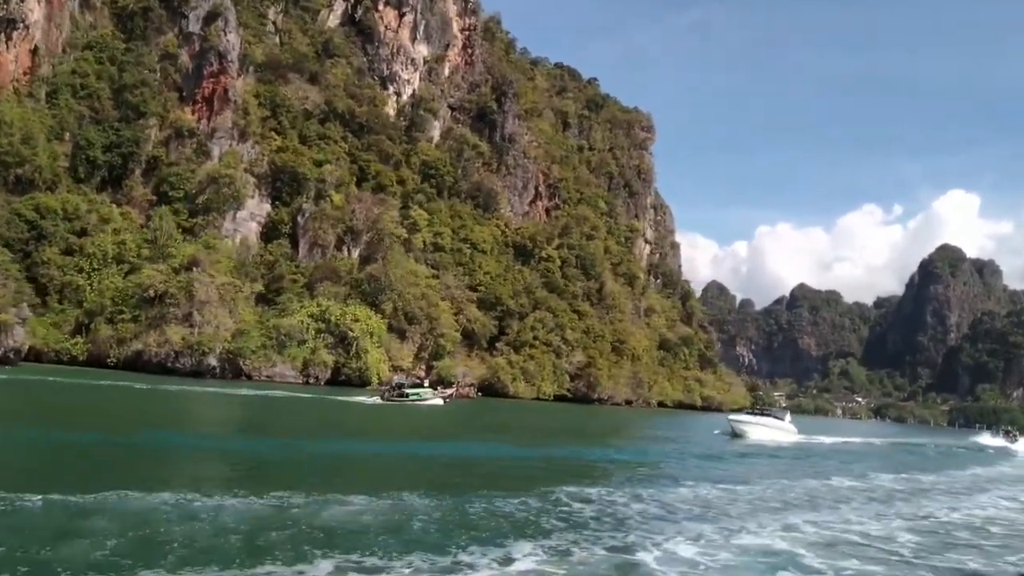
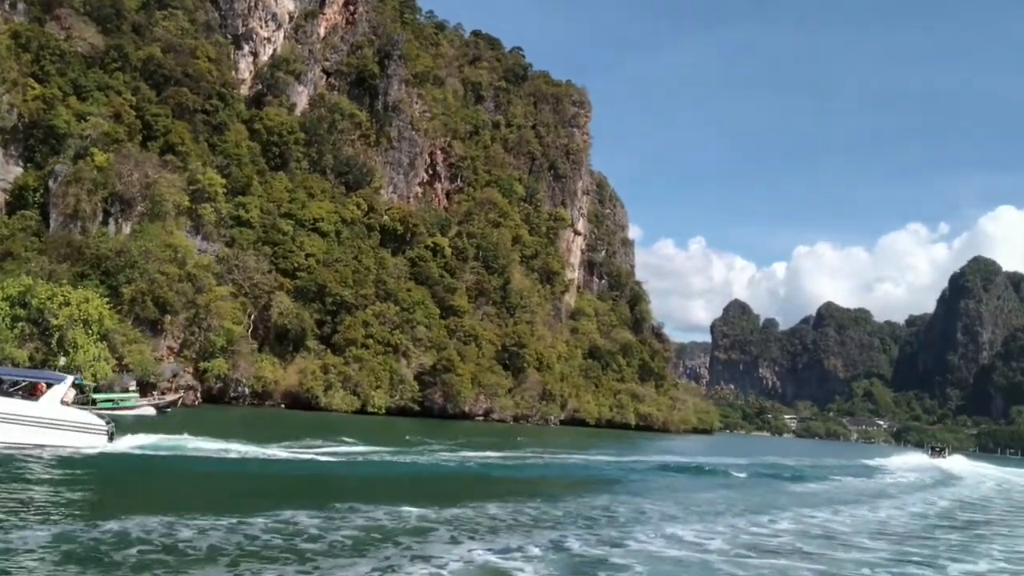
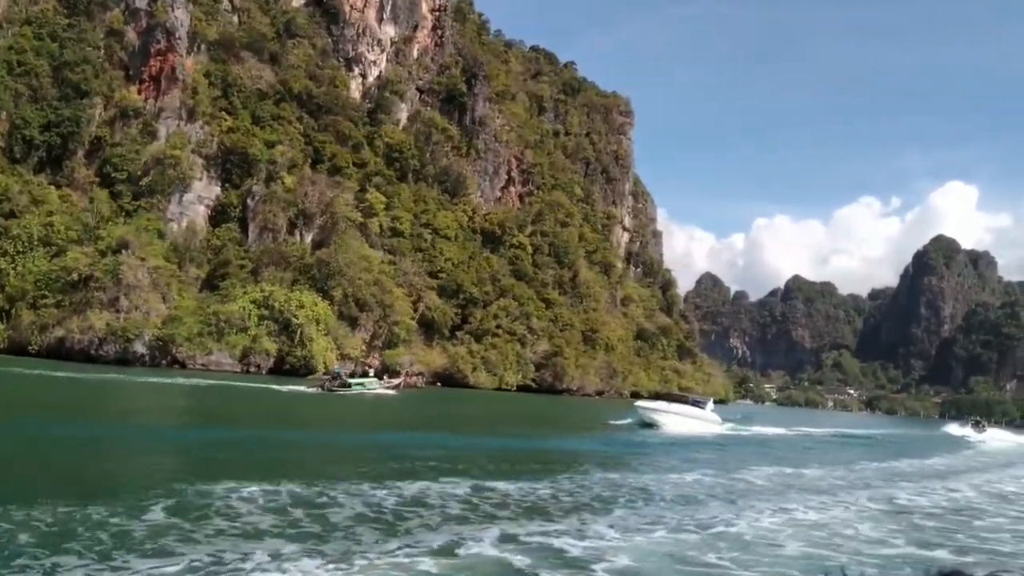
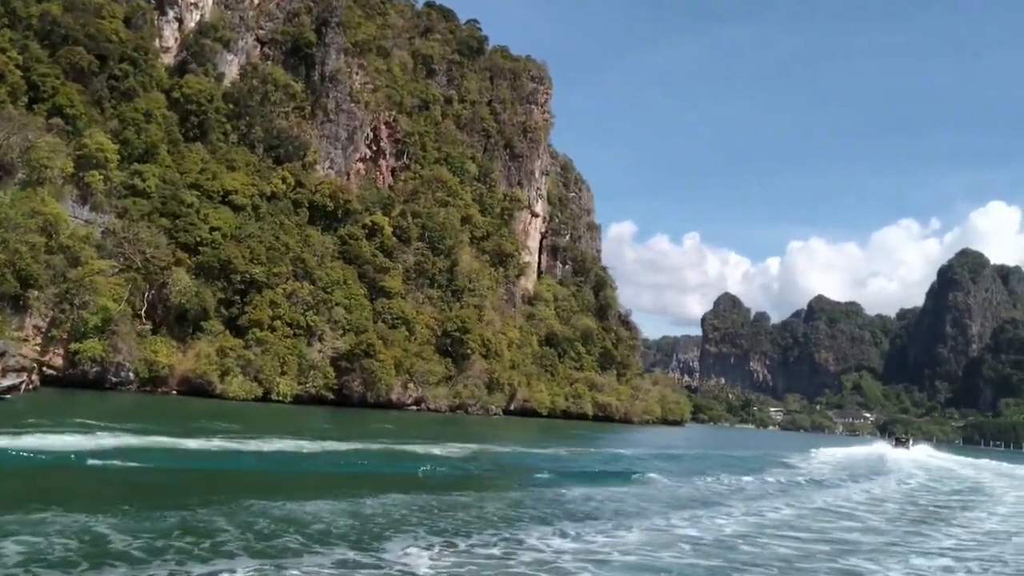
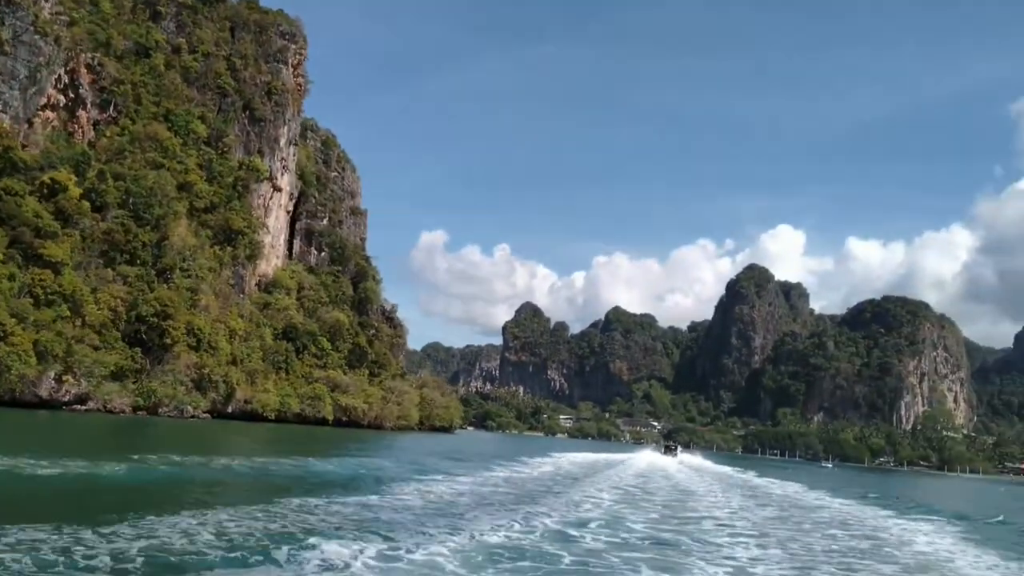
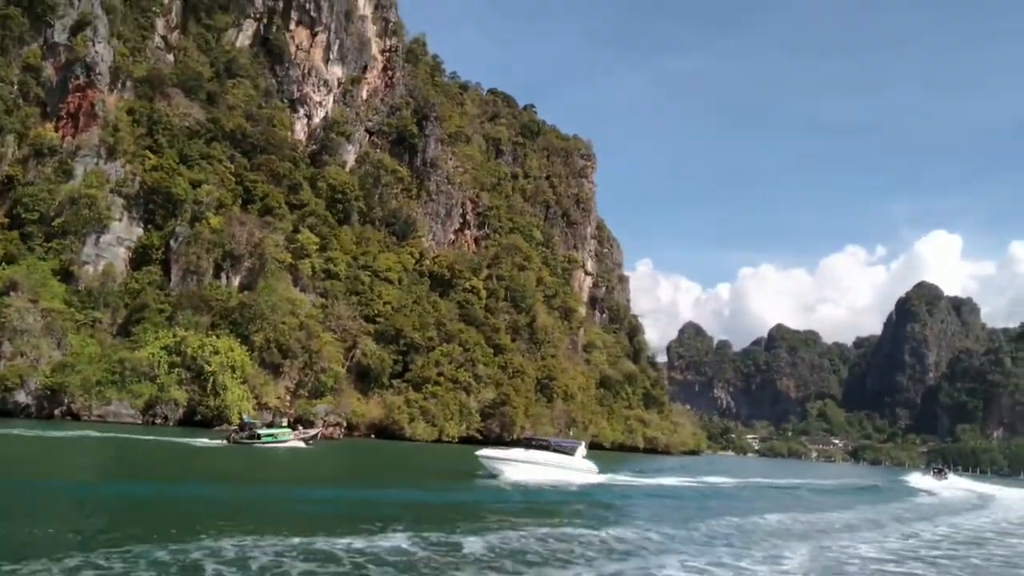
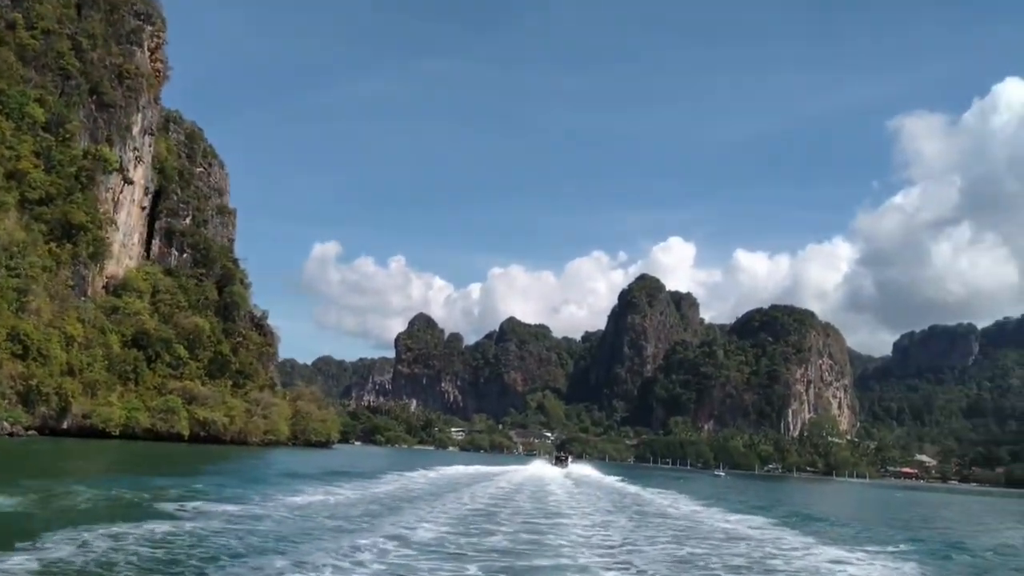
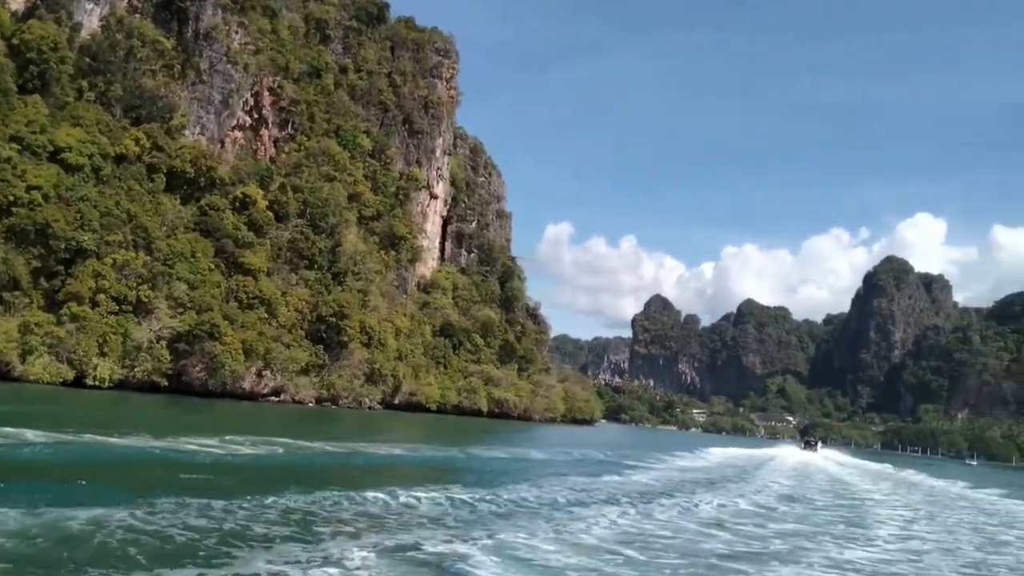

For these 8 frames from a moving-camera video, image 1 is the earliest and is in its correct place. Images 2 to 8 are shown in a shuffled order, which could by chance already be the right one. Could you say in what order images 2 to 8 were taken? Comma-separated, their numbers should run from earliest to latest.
3, 6, 2, 4, 8, 5, 7
